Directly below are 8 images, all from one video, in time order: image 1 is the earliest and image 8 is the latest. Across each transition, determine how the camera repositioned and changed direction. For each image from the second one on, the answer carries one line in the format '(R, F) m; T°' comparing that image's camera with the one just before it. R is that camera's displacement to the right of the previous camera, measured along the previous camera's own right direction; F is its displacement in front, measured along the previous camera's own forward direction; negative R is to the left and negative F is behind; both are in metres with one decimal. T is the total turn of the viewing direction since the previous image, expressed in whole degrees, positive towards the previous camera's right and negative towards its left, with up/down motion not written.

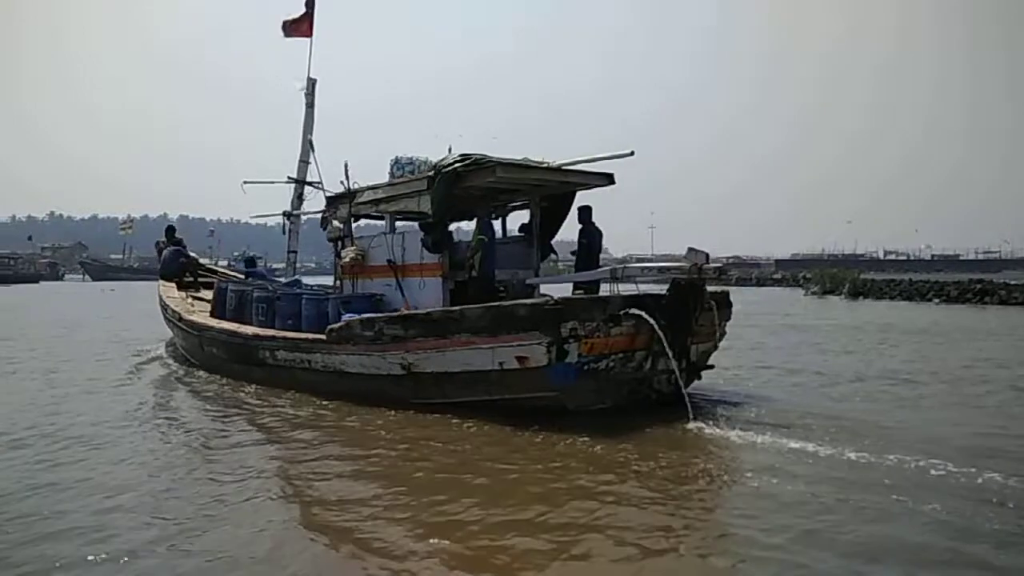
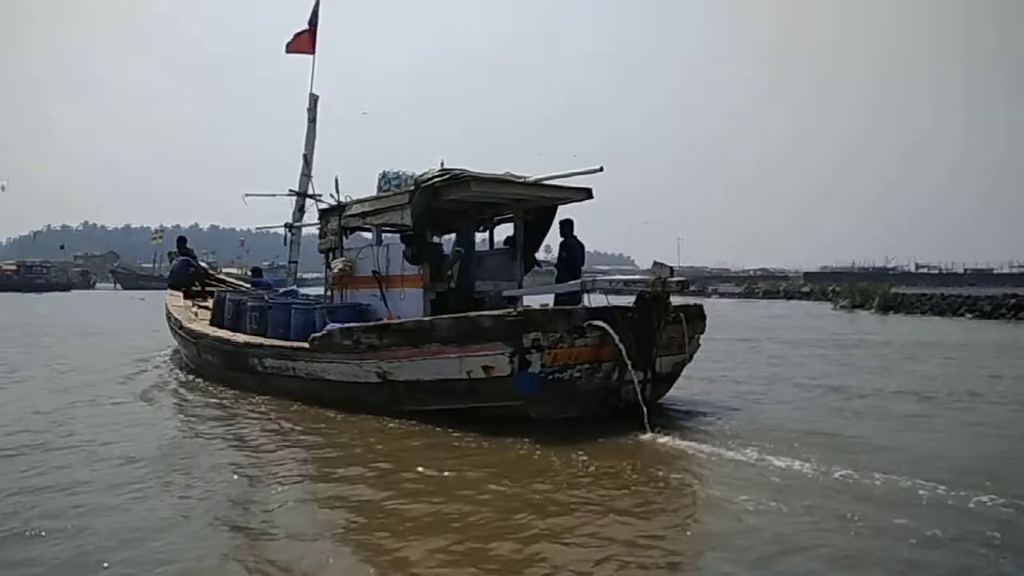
(+0.7, -0.2) m; -2°
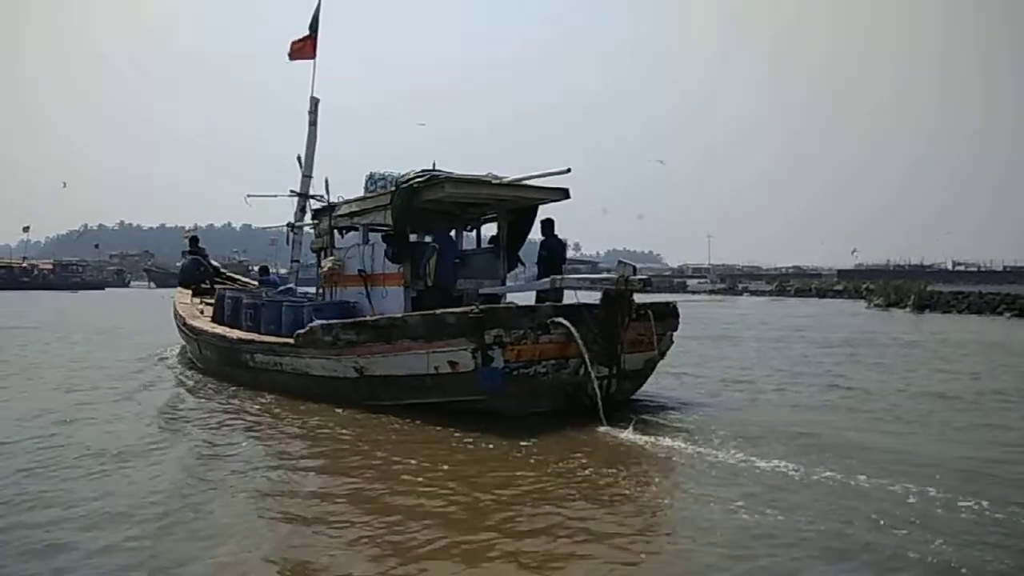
(+0.8, -0.2) m; -3°
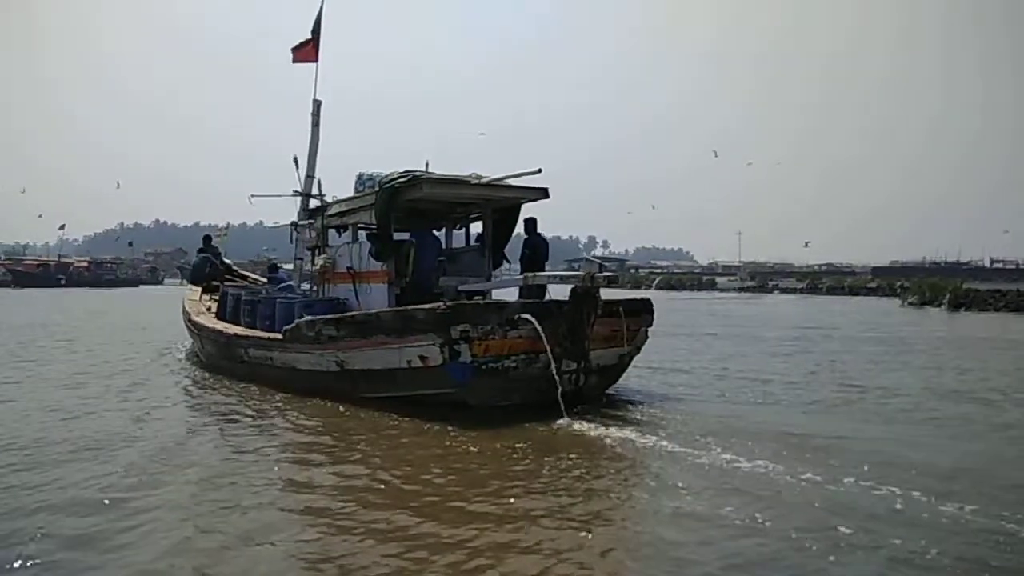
(+0.8, -0.3) m; -3°
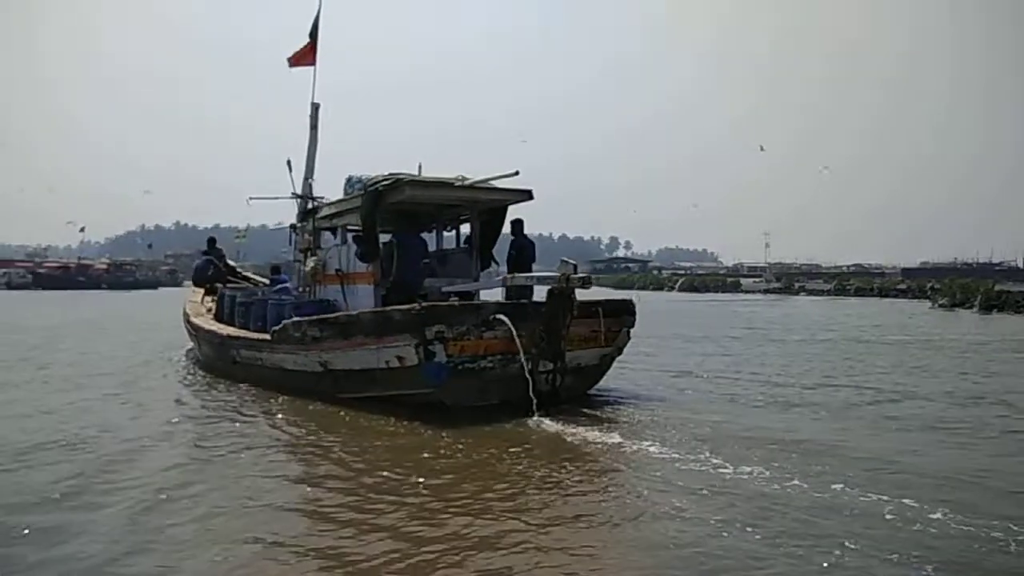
(+0.6, 0.0) m; -2°
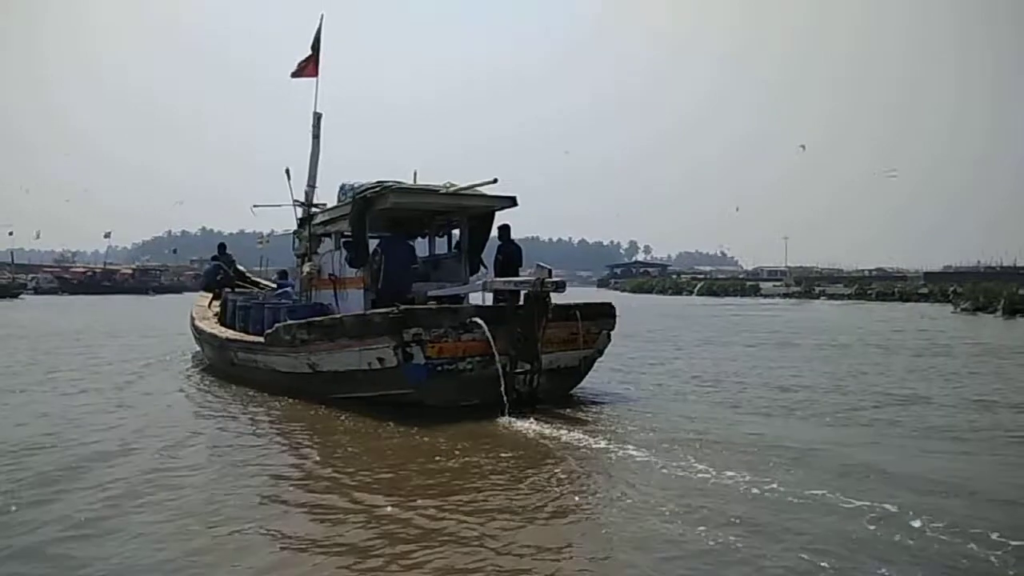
(+0.6, -0.3) m; -2°
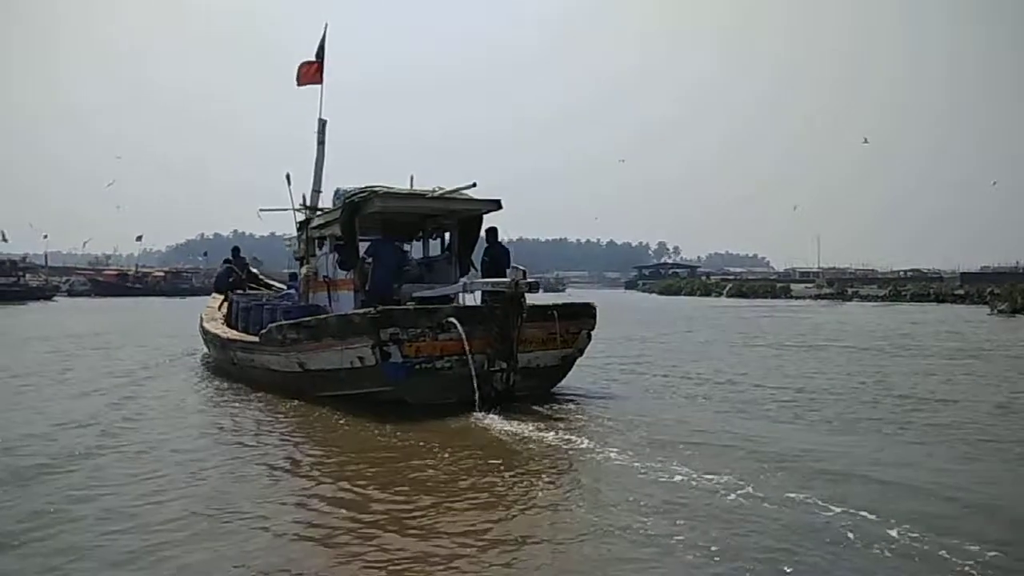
(+0.7, -0.2) m; -3°
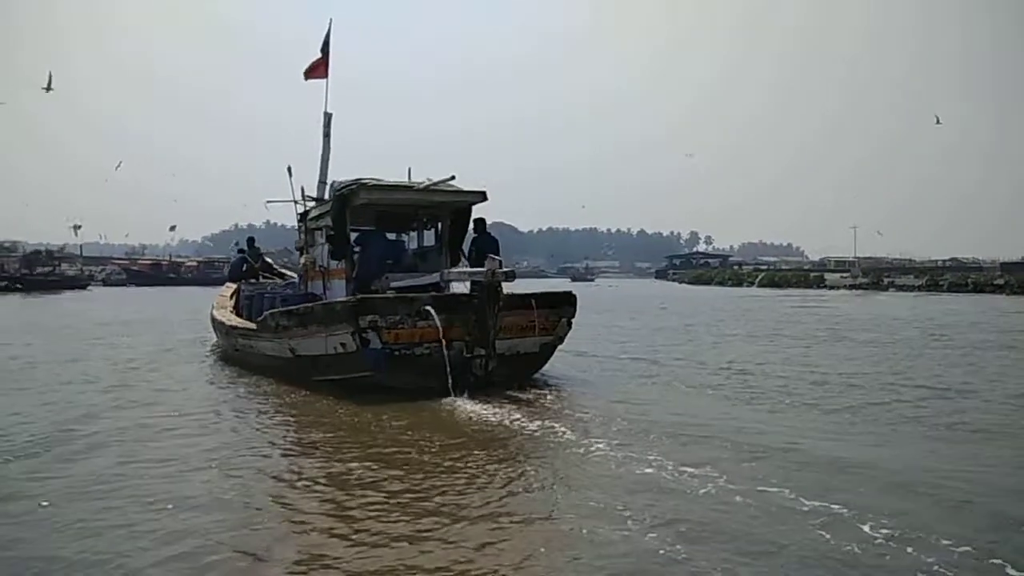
(+0.8, -0.3) m; -3°
